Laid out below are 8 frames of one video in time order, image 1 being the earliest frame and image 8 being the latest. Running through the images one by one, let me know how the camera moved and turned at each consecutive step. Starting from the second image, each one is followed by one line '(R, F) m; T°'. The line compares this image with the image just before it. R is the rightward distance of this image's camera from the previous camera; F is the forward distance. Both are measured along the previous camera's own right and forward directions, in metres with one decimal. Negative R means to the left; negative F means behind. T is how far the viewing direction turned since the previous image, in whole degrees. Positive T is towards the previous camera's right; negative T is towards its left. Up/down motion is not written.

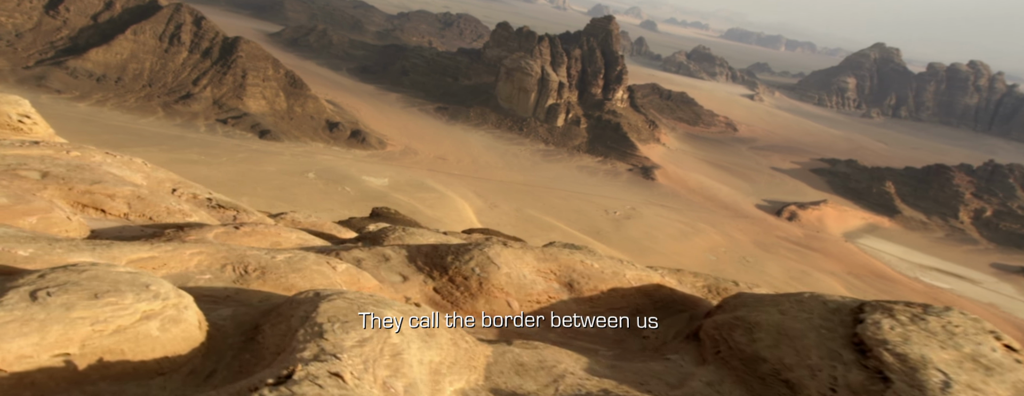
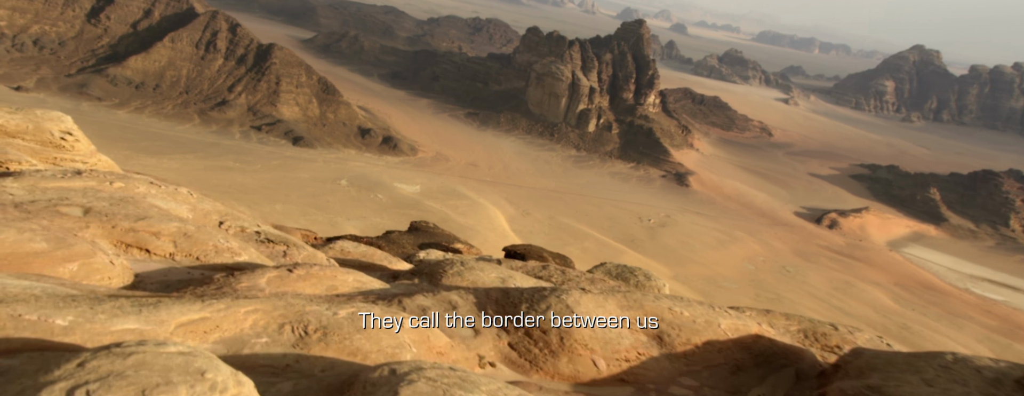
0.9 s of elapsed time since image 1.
(-0.2, +0.3) m; -2°
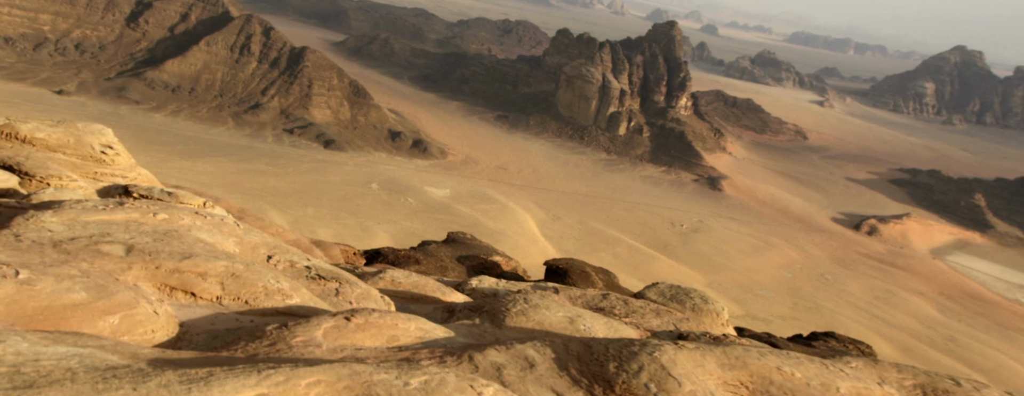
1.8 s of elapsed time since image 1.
(-0.2, +0.3) m; -2°
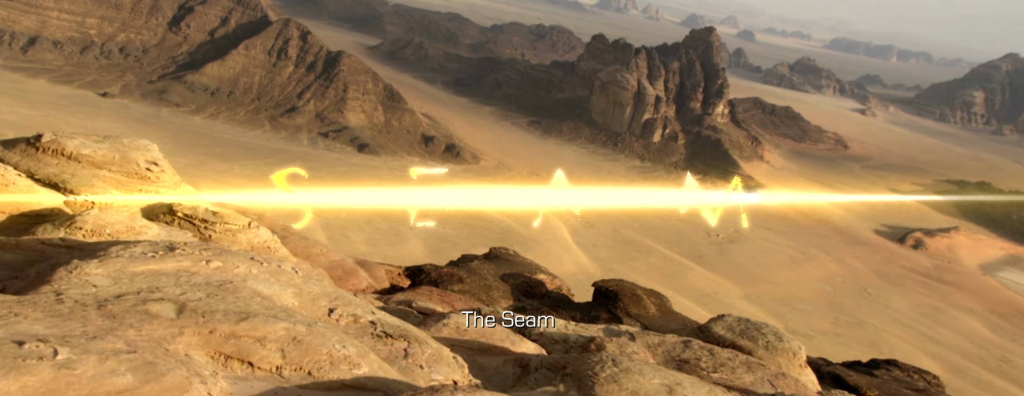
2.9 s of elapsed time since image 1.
(-0.2, +0.3) m; -2°
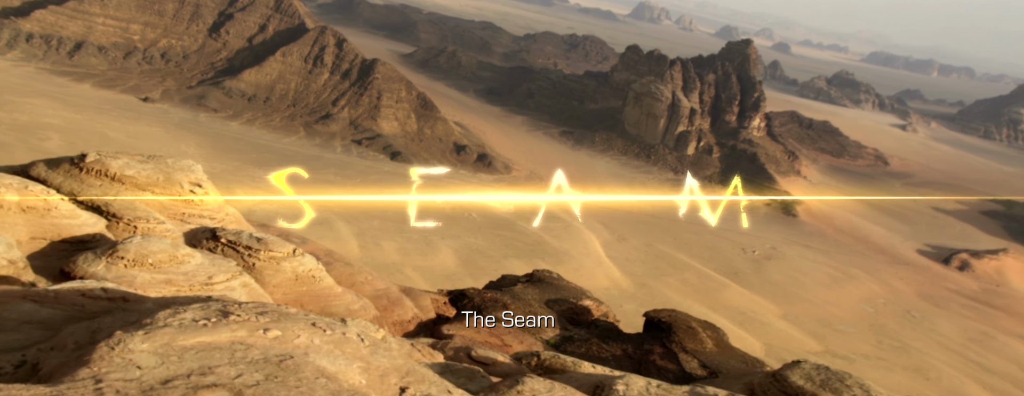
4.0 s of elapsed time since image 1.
(-0.2, +0.3) m; -2°
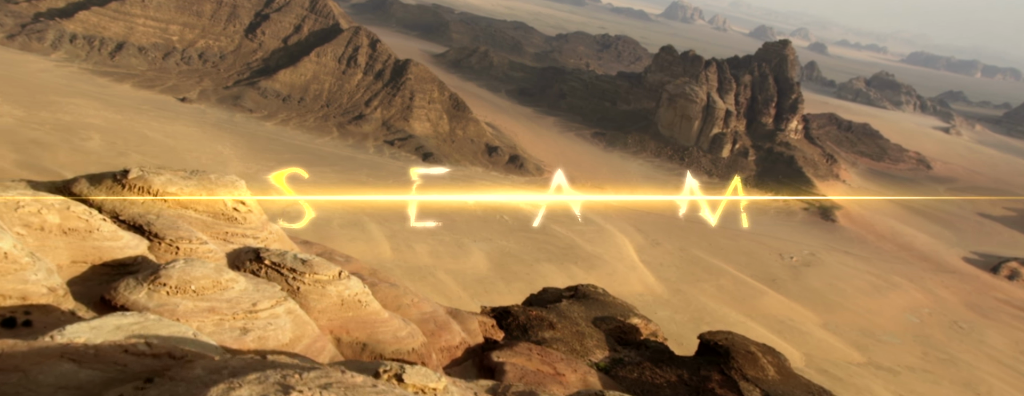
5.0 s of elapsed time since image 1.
(-0.2, +0.3) m; -2°
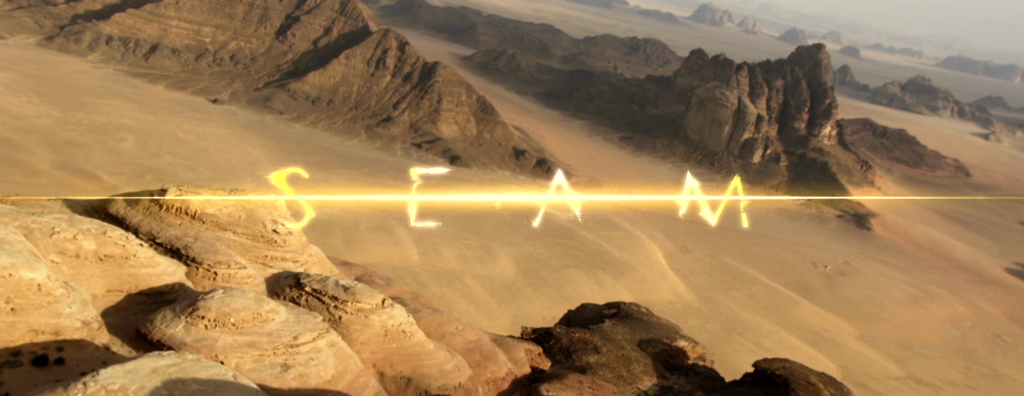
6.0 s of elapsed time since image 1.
(-0.2, +0.3) m; -2°
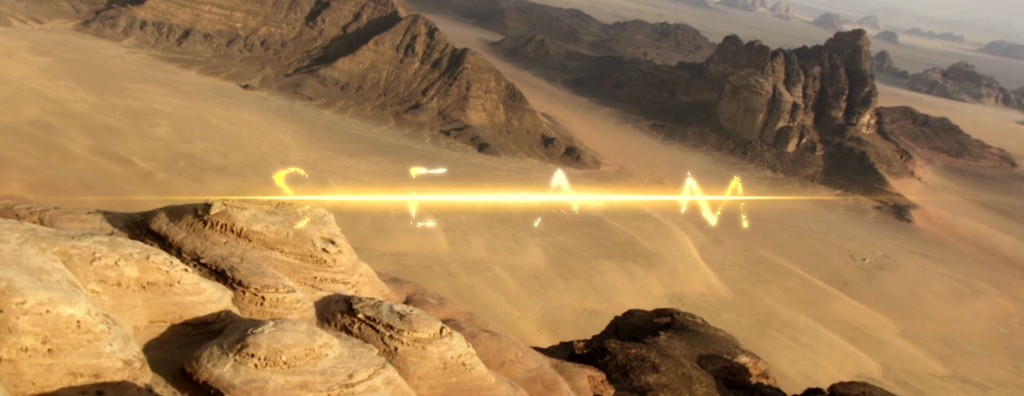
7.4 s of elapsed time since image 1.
(-0.3, +0.4) m; -2°
